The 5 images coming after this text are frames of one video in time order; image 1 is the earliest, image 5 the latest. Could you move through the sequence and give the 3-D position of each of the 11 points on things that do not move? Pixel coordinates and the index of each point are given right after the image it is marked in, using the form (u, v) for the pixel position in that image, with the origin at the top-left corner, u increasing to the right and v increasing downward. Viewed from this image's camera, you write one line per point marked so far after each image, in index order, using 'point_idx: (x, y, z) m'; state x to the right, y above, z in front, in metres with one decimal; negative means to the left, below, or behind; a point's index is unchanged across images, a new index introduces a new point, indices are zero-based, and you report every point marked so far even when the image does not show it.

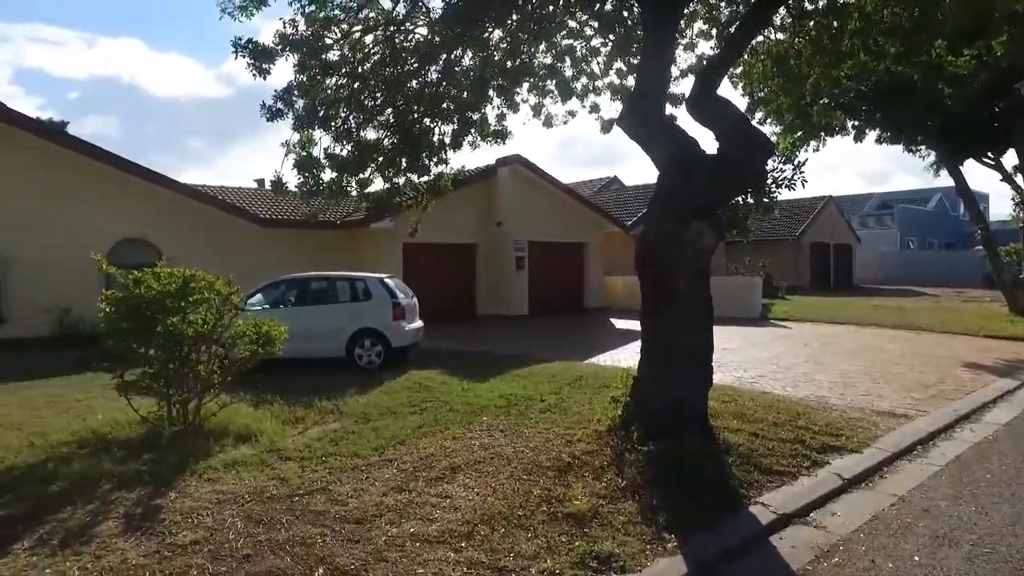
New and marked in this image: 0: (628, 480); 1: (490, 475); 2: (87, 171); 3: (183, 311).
0: (+0.9, -1.5, +5.4) m
1: (-0.2, -1.6, +5.7) m
2: (-10.3, +2.8, +16.6) m
3: (-3.3, -0.2, +6.9) m
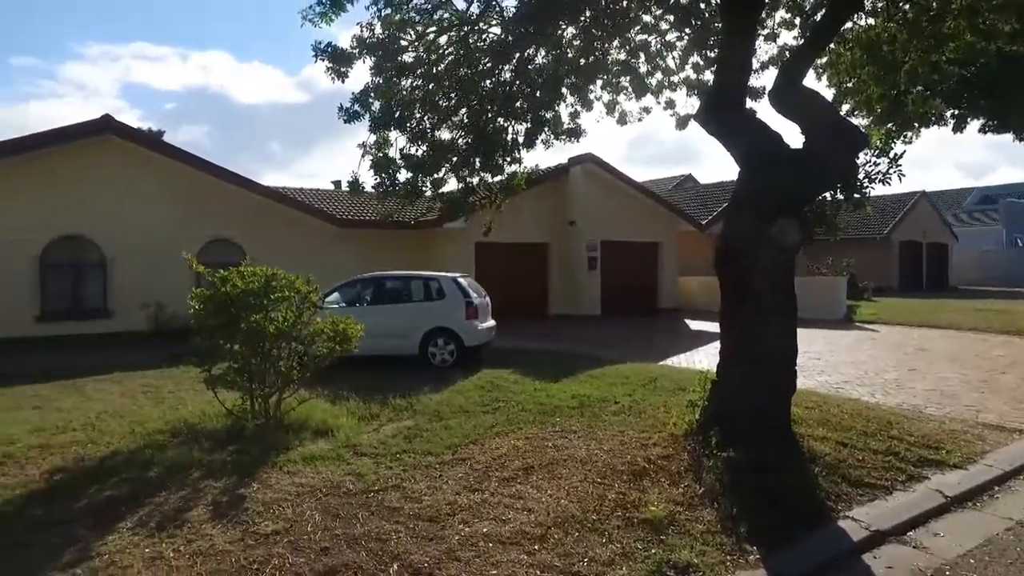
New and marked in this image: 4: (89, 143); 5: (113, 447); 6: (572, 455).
0: (+1.5, -1.5, +5.2) m
1: (+0.4, -1.6, +5.7) m
2: (-8.5, +2.8, +17.5) m
3: (-2.5, -0.2, +7.1) m
4: (-10.1, +3.4, +16.5) m
5: (-4.0, -1.6, +6.9) m
6: (+0.5, -1.5, +6.2) m
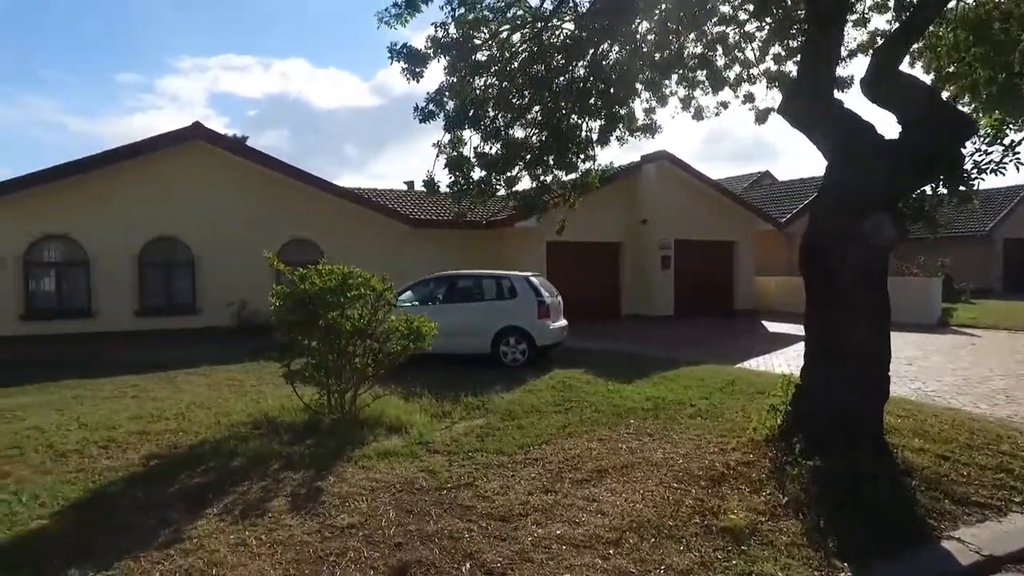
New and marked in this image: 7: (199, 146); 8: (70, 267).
0: (+2.0, -1.5, +4.9) m
1: (+1.0, -1.5, +5.5) m
2: (-6.6, +2.9, +18.2) m
3: (-1.8, -0.2, +7.3) m
4: (-8.4, +3.5, +17.3) m
5: (-3.2, -1.6, +7.2) m
6: (+1.2, -1.5, +6.1) m
7: (-8.0, +3.6, +17.5) m
8: (-10.8, +0.5, +16.8) m
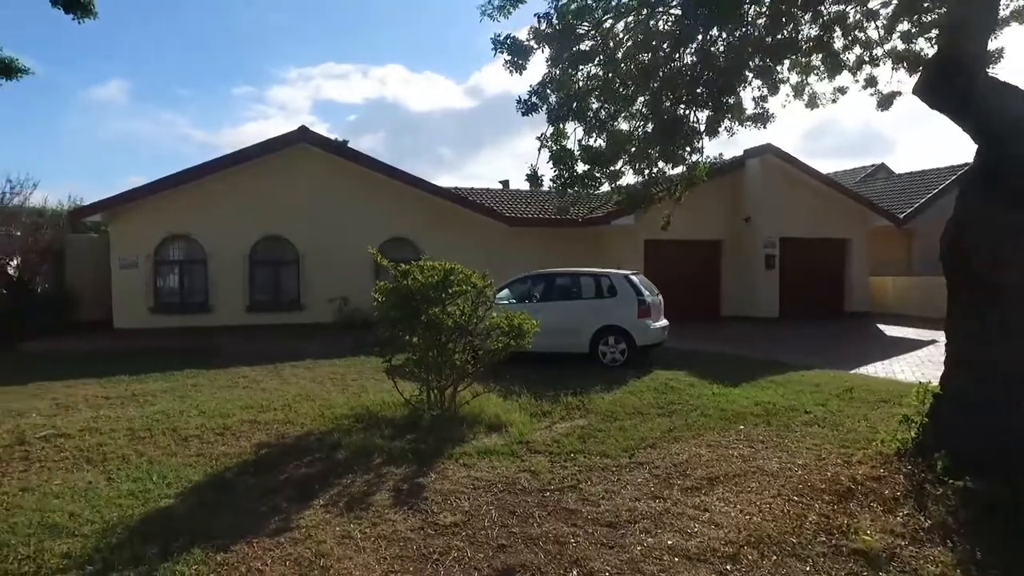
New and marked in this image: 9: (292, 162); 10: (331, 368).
0: (+2.7, -1.5, +4.4) m
1: (+1.8, -1.5, +5.2) m
2: (-4.0, +3.0, +18.7) m
3: (-0.7, -0.1, +7.2) m
4: (-5.9, +3.6, +18.1) m
5: (-2.2, -1.5, +7.4) m
6: (+2.1, -1.5, +5.7) m
7: (-5.5, +3.7, +18.2) m
8: (-8.4, +0.6, +17.9) m
9: (-5.8, +3.3, +18.2) m
10: (-3.1, -1.4, +12.0) m
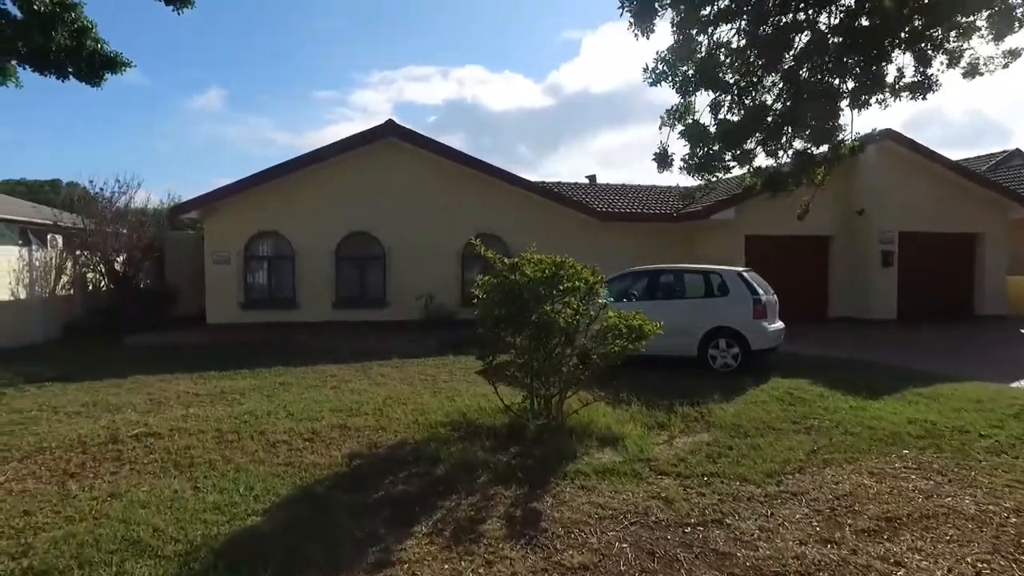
0: (+3.5, -1.5, +3.3) m
1: (+2.6, -1.5, +4.1) m
2: (-1.6, +3.0, +18.2) m
3: (+0.4, -0.1, +6.5) m
4: (-3.5, +3.7, +17.8) m
5: (-1.1, -1.4, +6.8) m
6: (+2.9, -1.5, +4.6) m
7: (-3.1, +3.8, +17.9) m
8: (-6.1, +0.7, +17.9) m
9: (-3.5, +3.4, +17.9) m
10: (-1.5, -1.3, +11.4) m
